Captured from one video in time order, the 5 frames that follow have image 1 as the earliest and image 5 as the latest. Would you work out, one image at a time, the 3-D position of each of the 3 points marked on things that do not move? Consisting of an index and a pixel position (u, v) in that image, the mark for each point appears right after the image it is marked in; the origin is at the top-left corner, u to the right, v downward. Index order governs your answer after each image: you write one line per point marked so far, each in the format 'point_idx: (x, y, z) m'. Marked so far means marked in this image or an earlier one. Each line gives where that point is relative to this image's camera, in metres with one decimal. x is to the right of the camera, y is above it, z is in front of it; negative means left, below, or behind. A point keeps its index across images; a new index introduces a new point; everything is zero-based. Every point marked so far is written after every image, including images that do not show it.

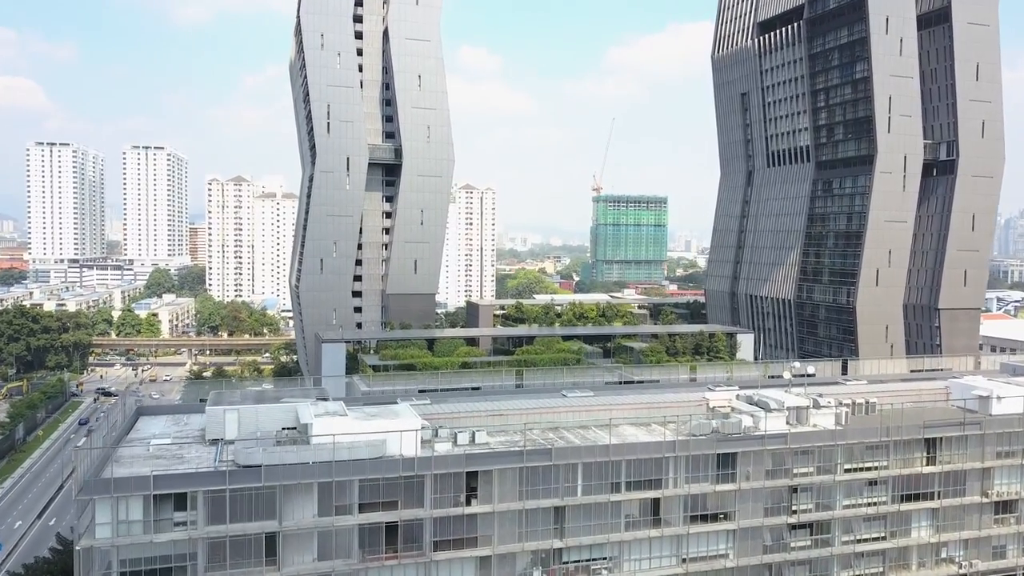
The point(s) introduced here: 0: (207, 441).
0: (-7.5, -3.8, +19.3) m
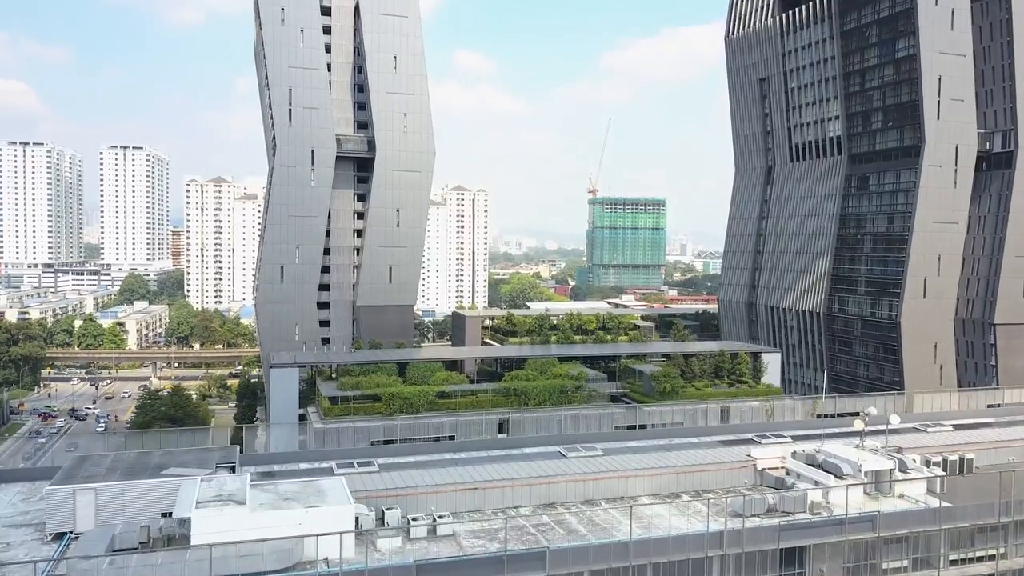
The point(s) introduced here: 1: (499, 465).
0: (-7.9, -4.2, +13.3) m
1: (-0.3, -3.8, +16.8) m
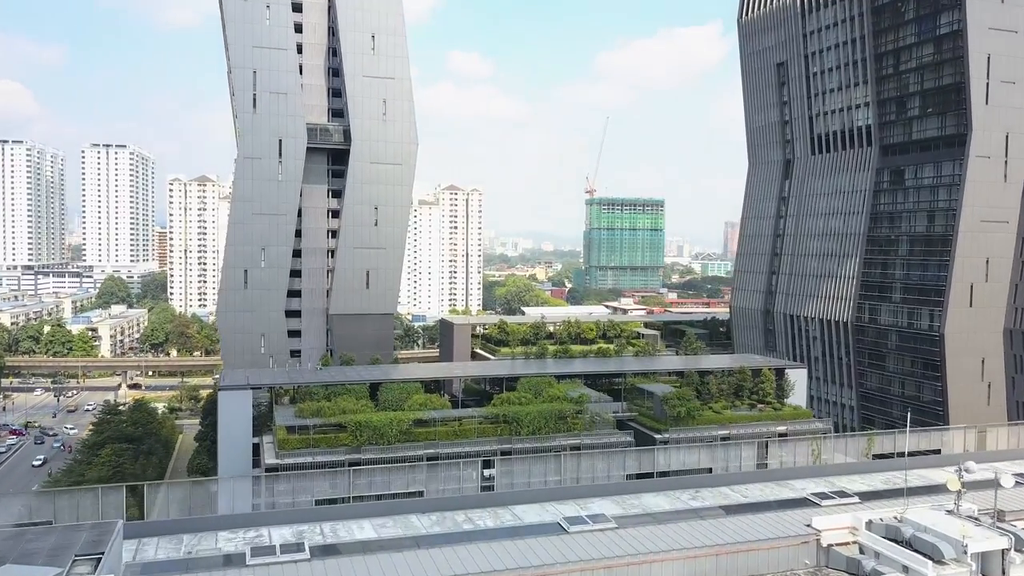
0: (-8.1, -4.5, +9.0) m
1: (-0.6, -4.1, +12.5) m
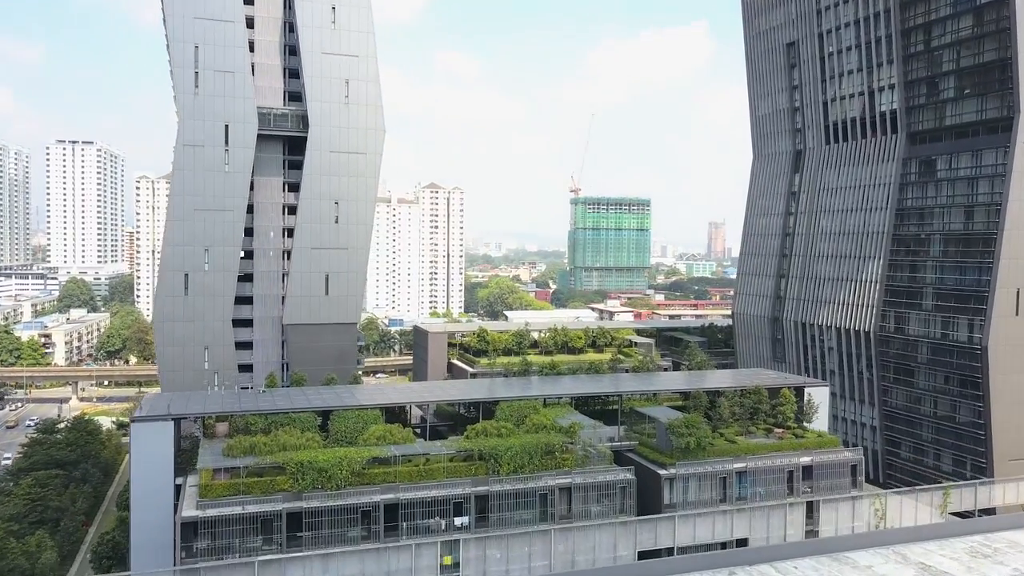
0: (-8.4, -4.7, +4.5) m
1: (-0.9, -4.3, +8.1) m
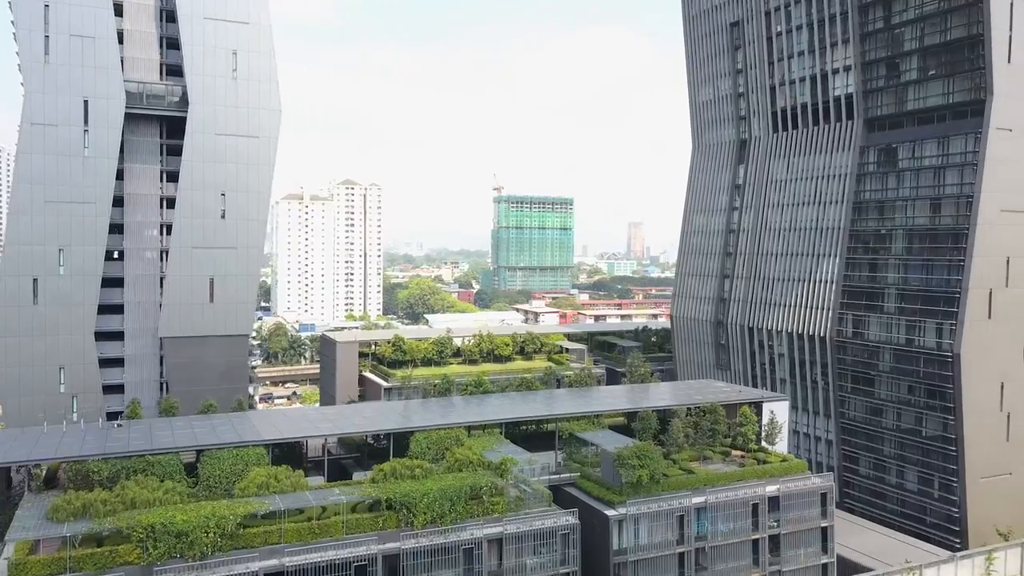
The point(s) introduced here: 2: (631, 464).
0: (-8.5, -4.9, -0.4) m
1: (-1.4, -4.5, +3.9) m
2: (+3.0, -4.4, +19.6) m
